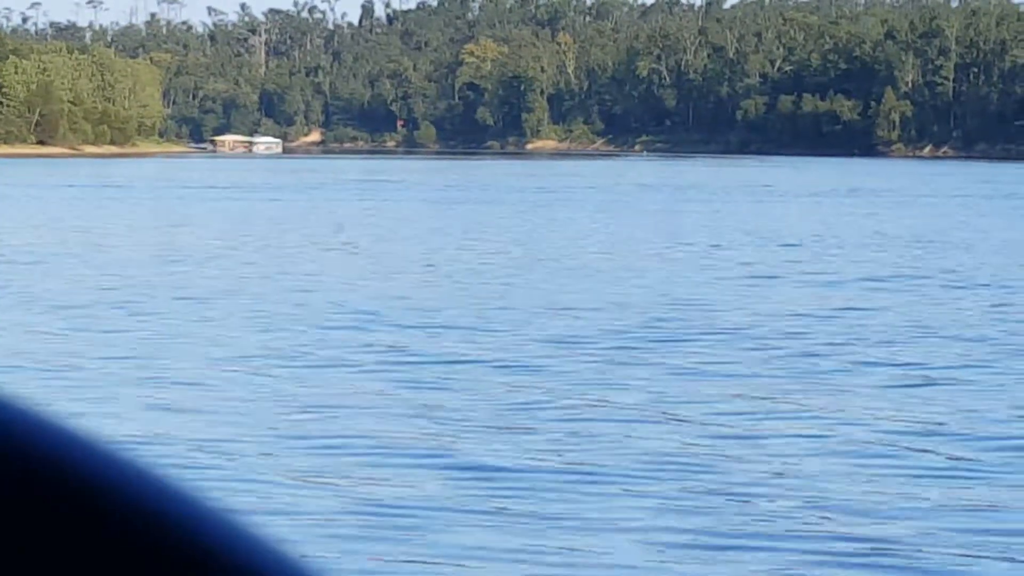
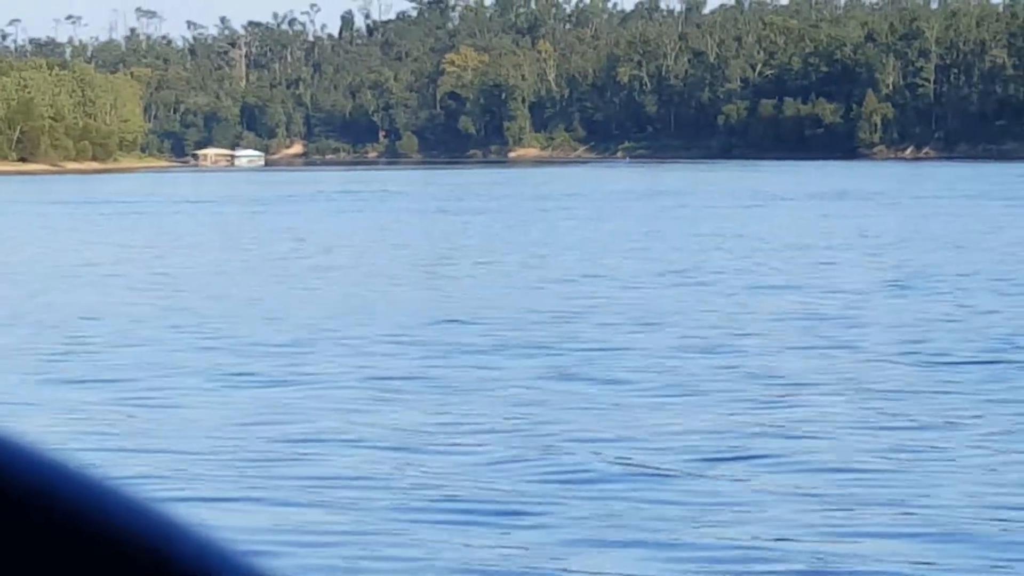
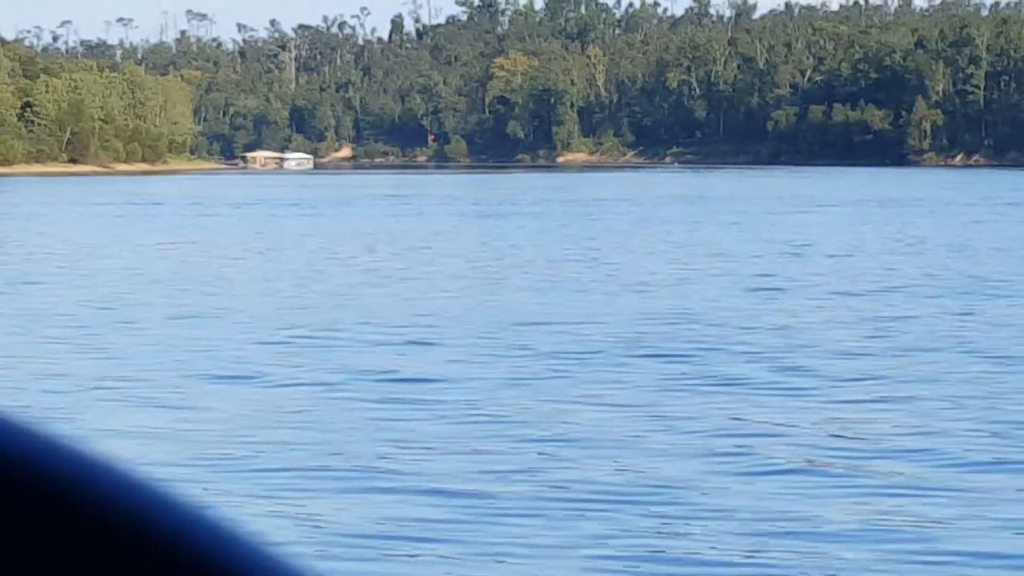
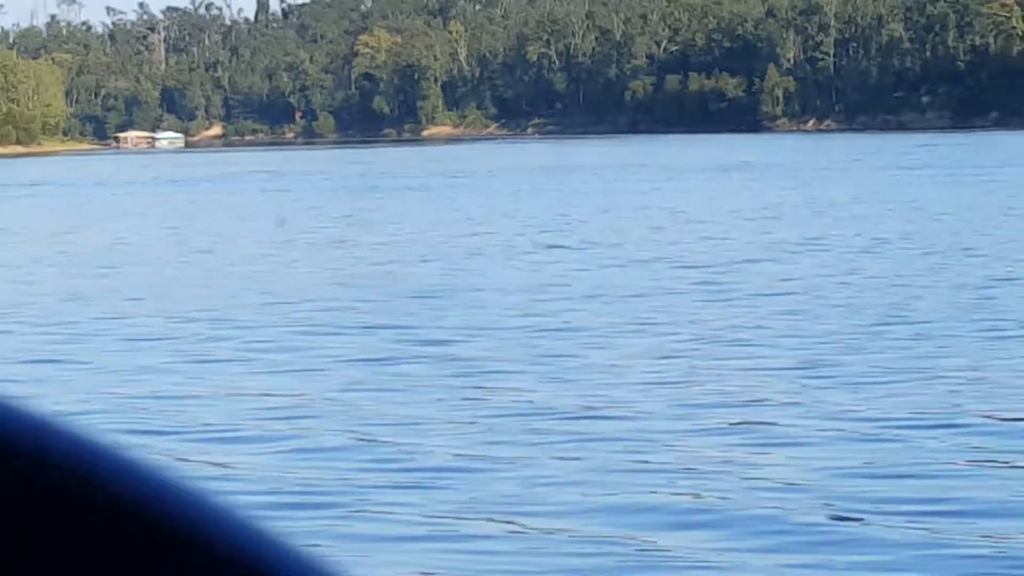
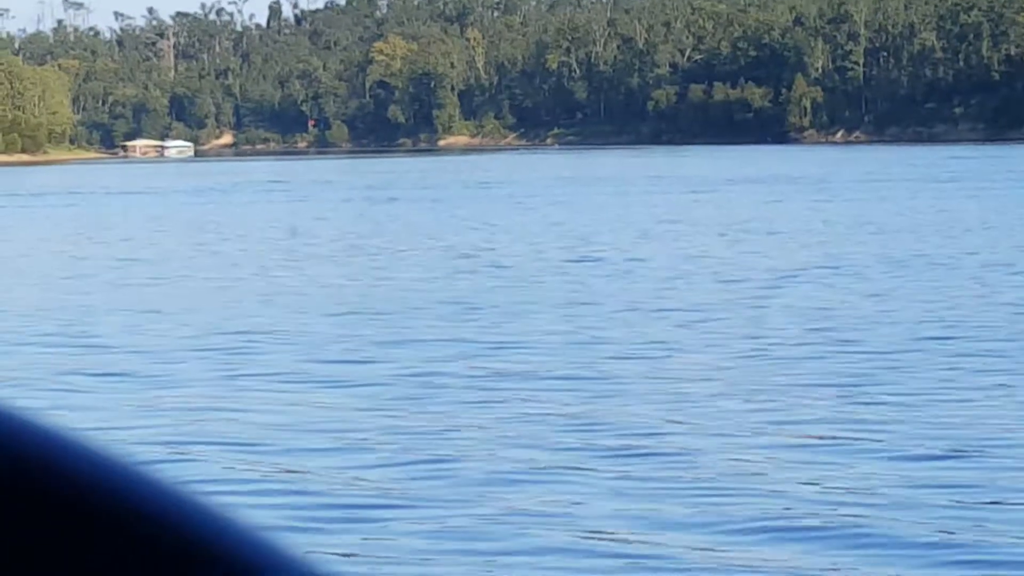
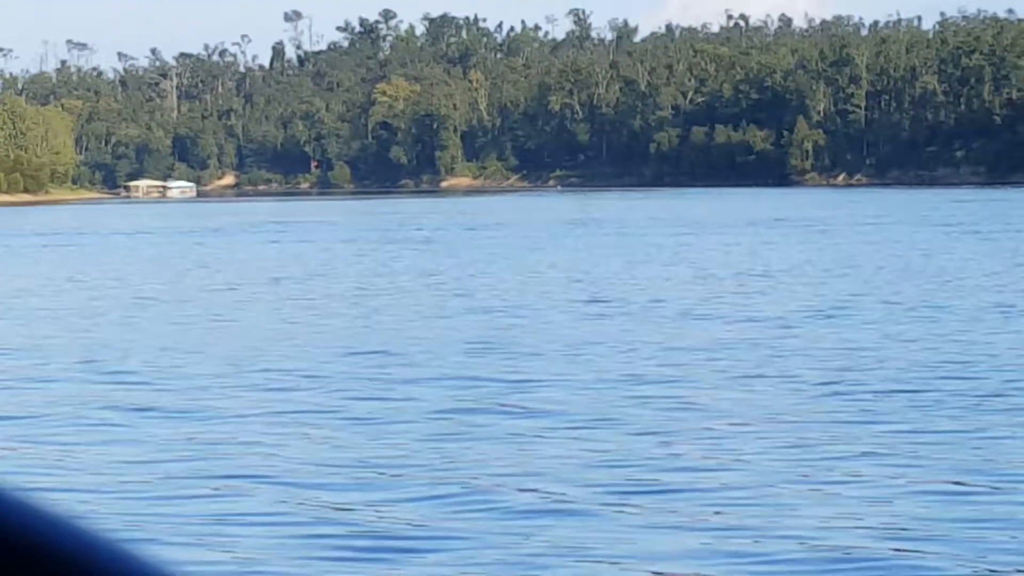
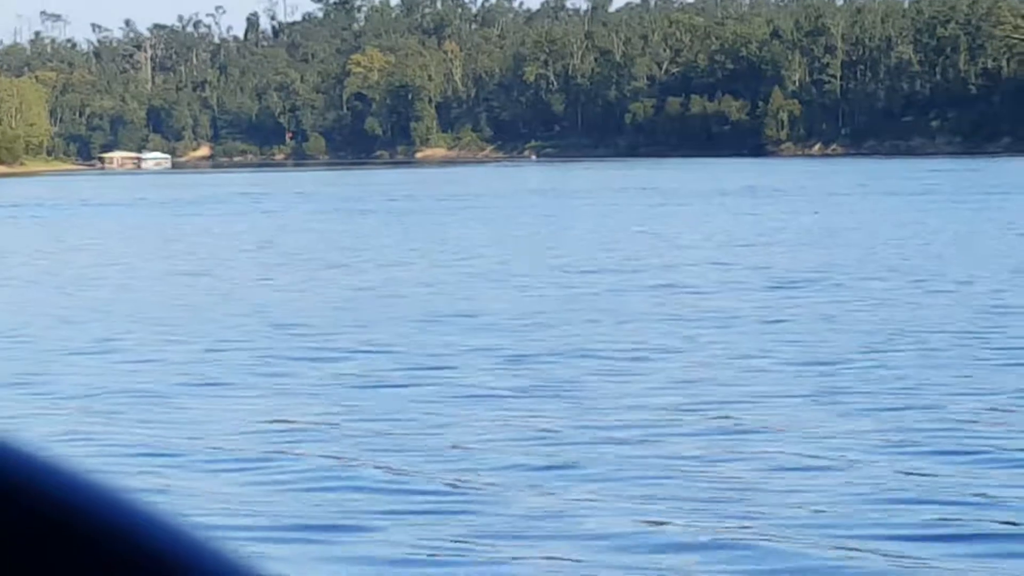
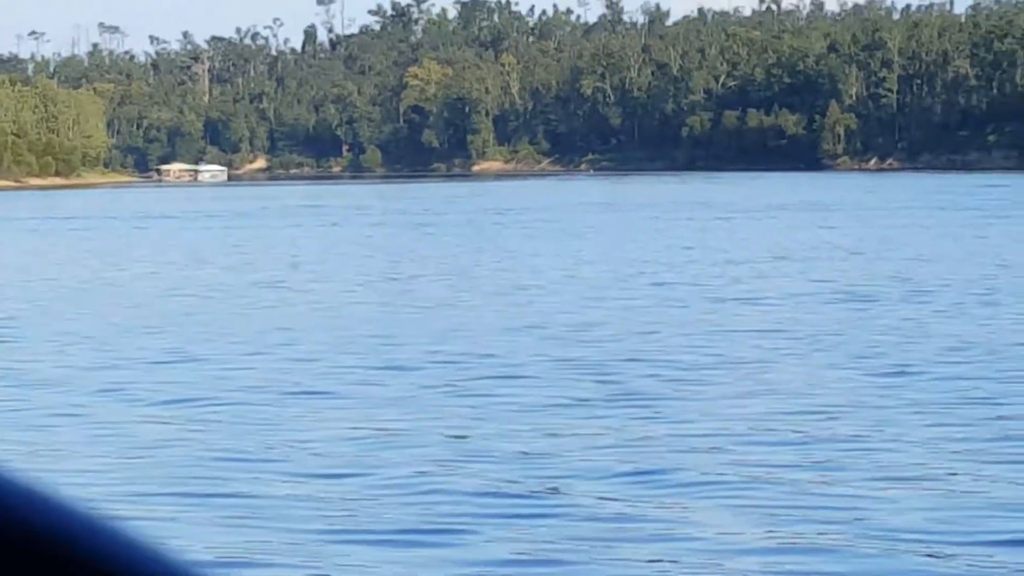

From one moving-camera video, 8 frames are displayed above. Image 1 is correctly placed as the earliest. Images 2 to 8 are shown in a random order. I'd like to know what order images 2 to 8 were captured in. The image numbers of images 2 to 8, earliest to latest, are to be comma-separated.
3, 2, 8, 6, 7, 5, 4
